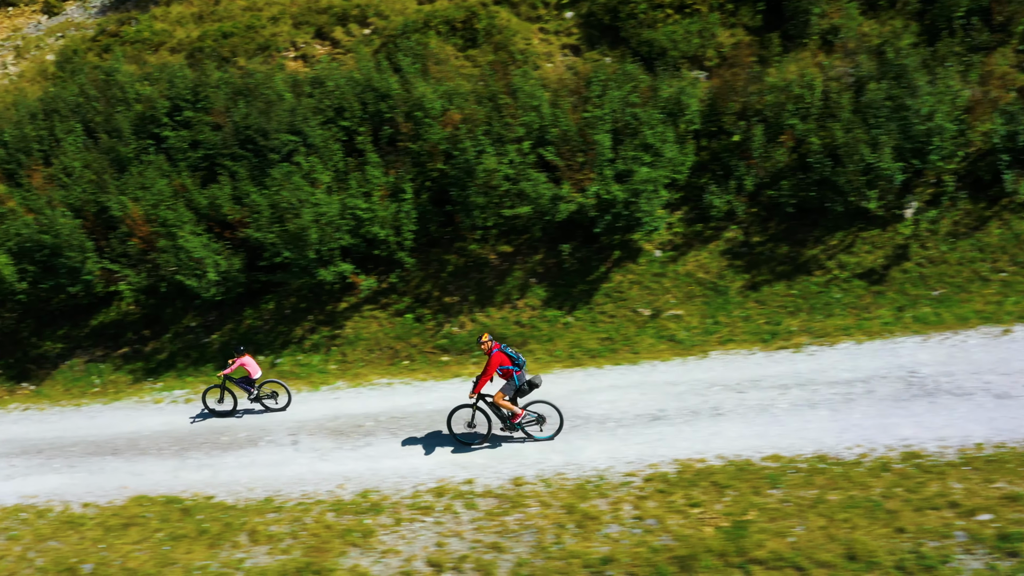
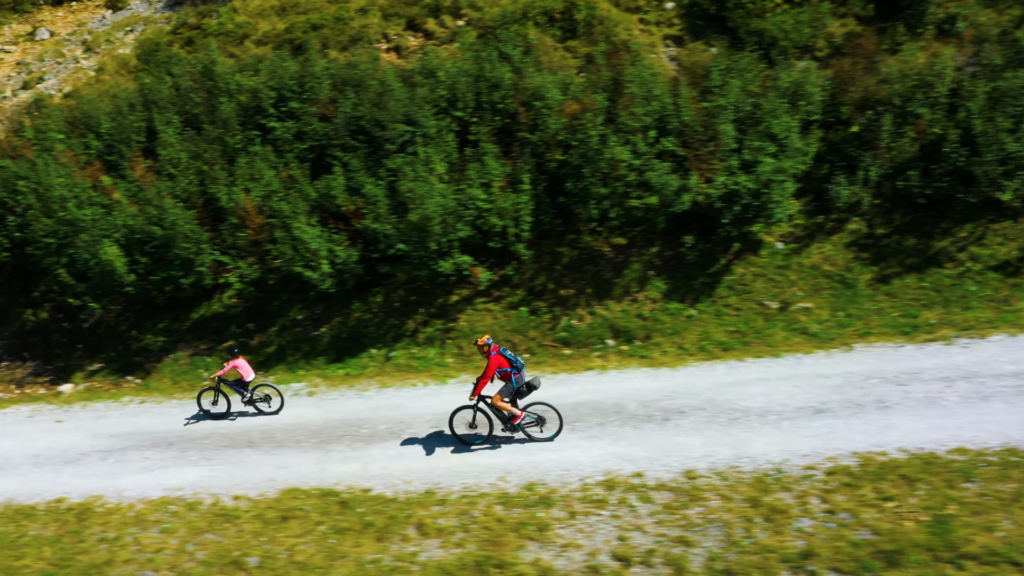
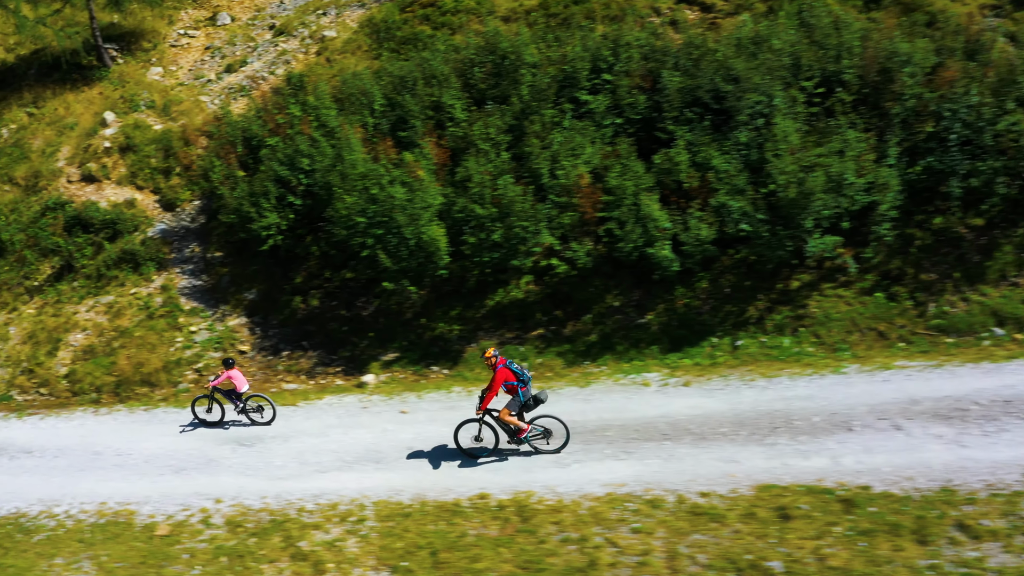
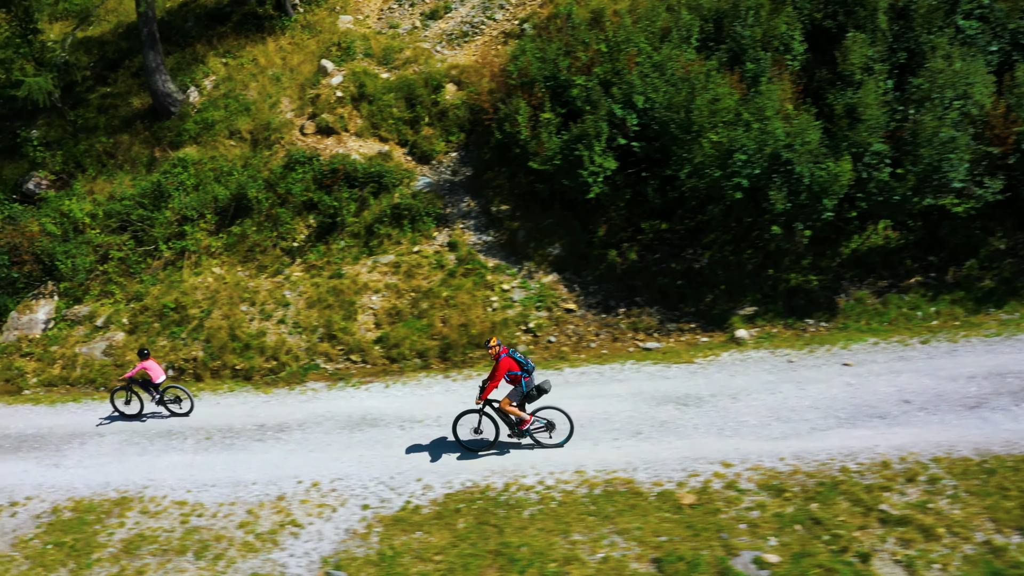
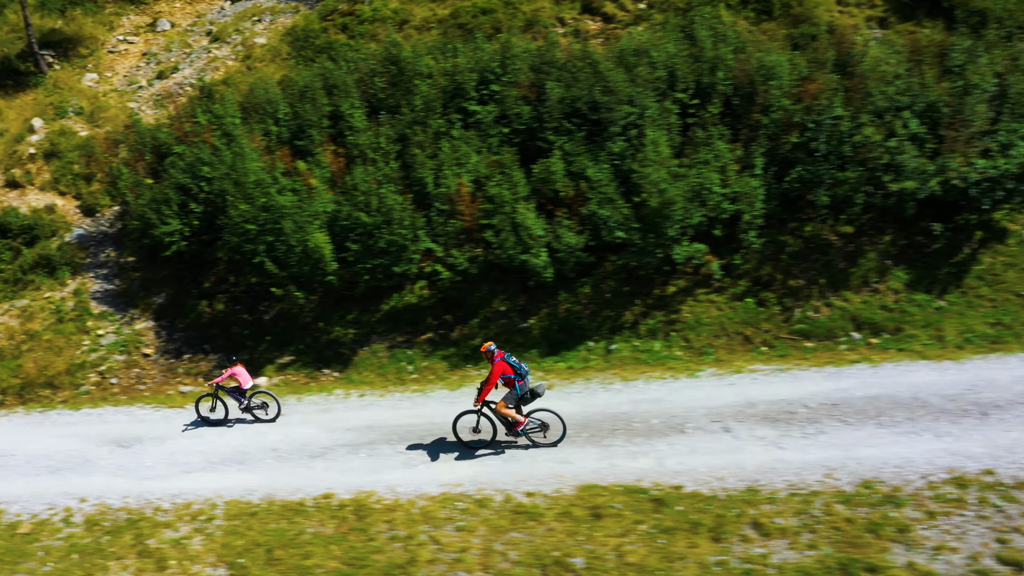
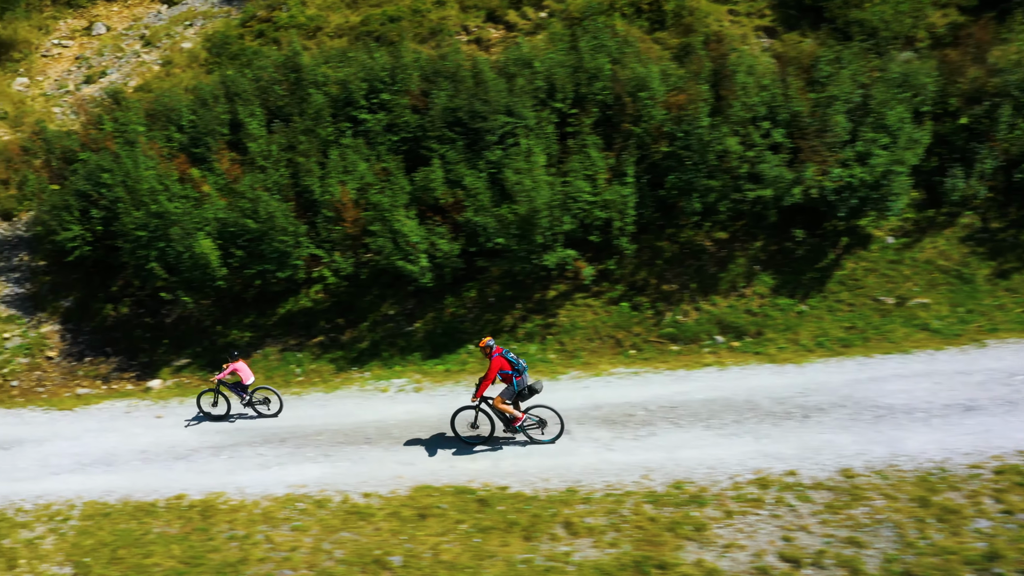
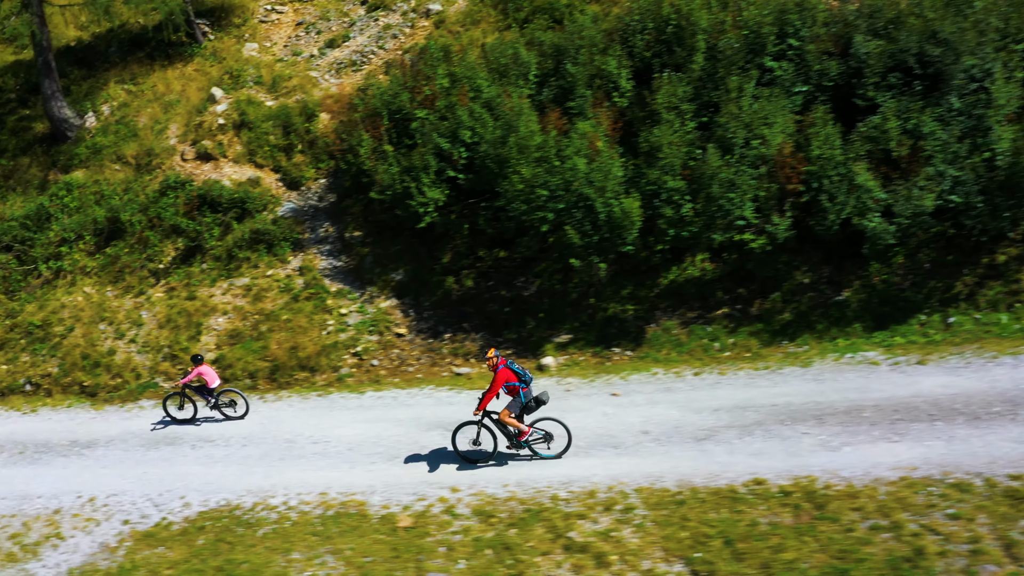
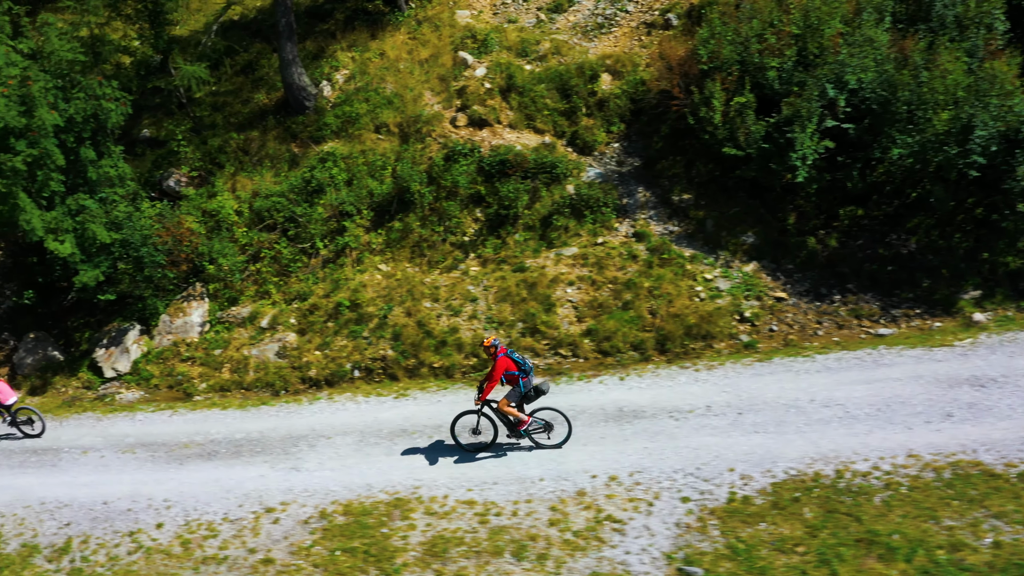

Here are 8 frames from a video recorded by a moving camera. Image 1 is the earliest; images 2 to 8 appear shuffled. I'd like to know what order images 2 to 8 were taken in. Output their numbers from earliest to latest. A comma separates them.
2, 6, 5, 3, 7, 4, 8
